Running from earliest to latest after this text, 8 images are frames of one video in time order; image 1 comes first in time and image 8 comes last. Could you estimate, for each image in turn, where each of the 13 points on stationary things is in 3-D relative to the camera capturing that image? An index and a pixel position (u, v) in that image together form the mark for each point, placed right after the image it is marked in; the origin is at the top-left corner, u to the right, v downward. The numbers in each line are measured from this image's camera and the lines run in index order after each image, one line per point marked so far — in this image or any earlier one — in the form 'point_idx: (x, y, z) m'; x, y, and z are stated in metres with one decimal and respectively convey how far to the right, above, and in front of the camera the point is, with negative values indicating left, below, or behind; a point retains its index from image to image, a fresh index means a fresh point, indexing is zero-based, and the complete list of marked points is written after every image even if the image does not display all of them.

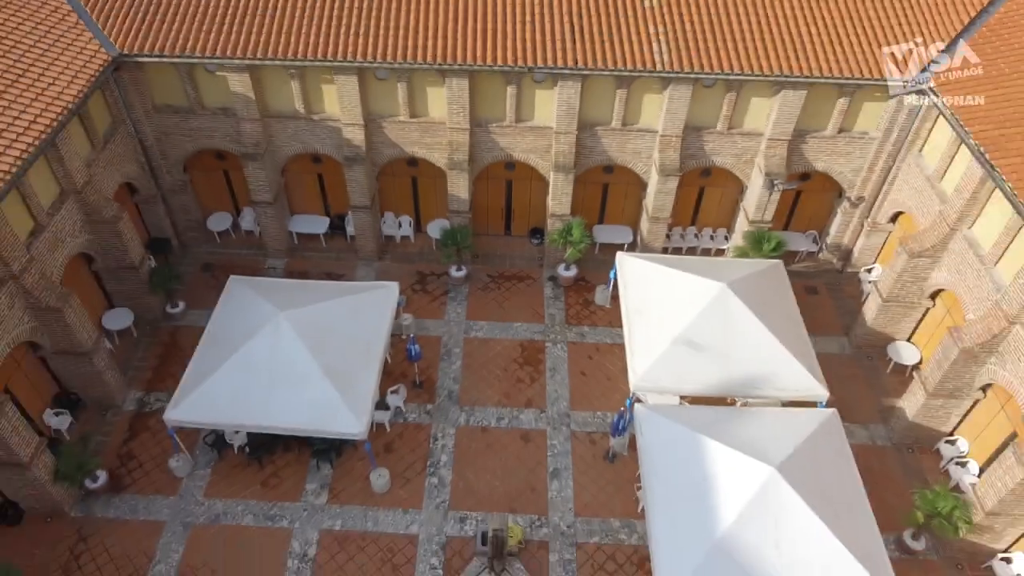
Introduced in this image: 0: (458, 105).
0: (-1.4, +4.8, +17.0) m
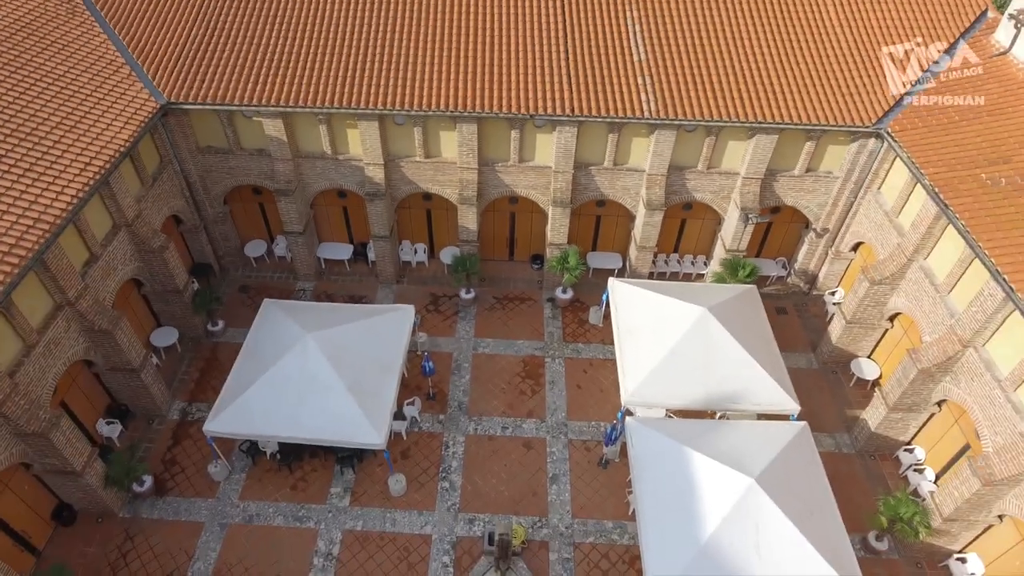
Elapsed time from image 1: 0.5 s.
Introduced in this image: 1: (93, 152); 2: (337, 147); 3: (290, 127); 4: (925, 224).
0: (-1.3, +4.2, +19.1) m
1: (-10.7, +3.5, +16.8) m
2: (-5.3, +4.3, +20.0) m
3: (-6.6, +4.8, +19.6) m
4: (+10.3, +1.6, +16.3) m
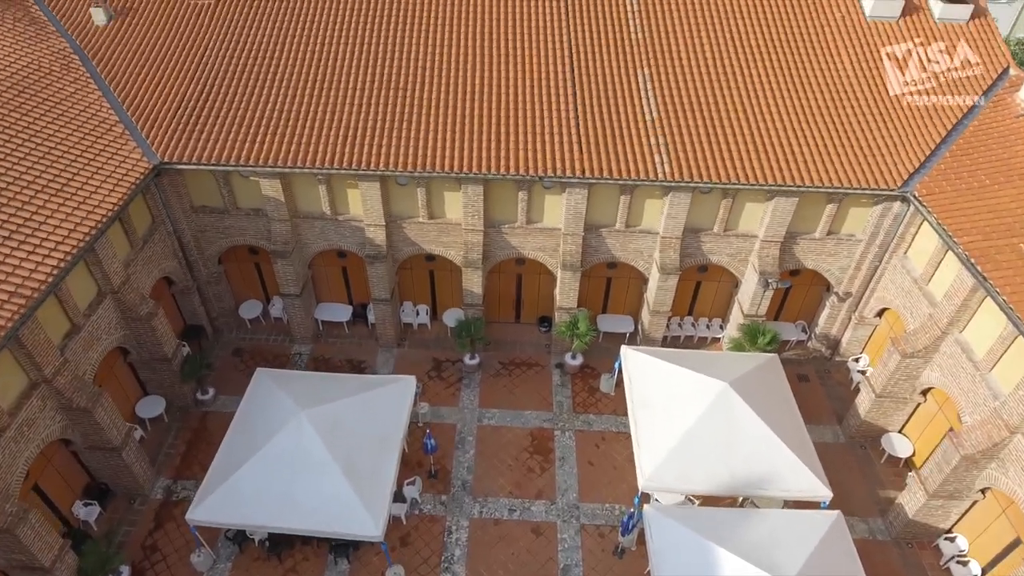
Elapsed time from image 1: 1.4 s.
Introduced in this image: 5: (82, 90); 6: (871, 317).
0: (-1.1, +2.2, +18.3) m
1: (-10.5, +1.8, +16.0) m
2: (-5.1, +2.4, +19.2) m
3: (-6.4, +2.9, +18.8) m
4: (+10.5, -0.2, +15.3) m
5: (-12.9, +5.9, +19.6) m
6: (+10.7, -0.8, +19.4) m
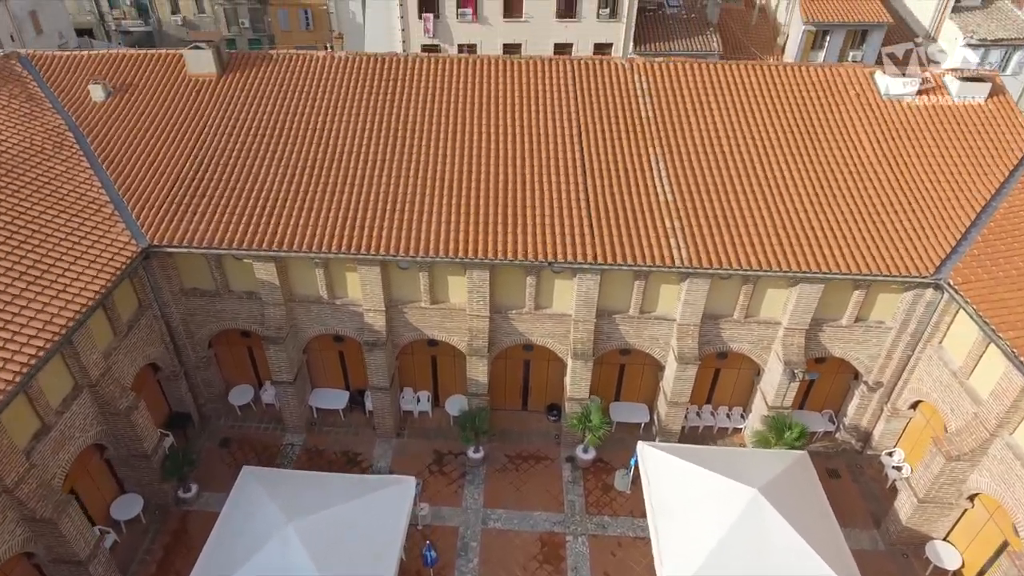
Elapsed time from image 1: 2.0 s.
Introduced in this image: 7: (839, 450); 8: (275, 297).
0: (-0.9, -0.1, +17.3) m
1: (-10.3, -0.4, +14.9) m
2: (-4.9, -0.1, +18.2) m
3: (-6.2, +0.5, +17.8) m
4: (+10.7, -2.3, +14.0) m
5: (-12.6, +3.5, +18.9) m
6: (+10.9, -3.3, +18.1) m
7: (+9.8, -4.9, +19.6) m
8: (-6.5, -0.2, +18.0) m
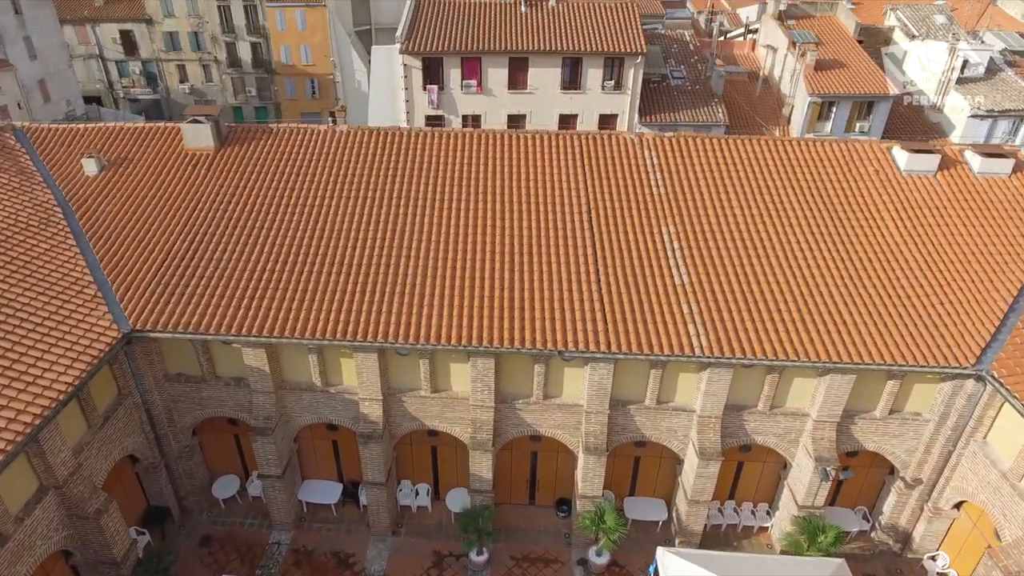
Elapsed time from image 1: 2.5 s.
0: (-0.7, -2.3, +16.0) m
1: (-10.2, -2.4, +13.7) m
2: (-4.8, -2.3, +17.0) m
3: (-6.0, -1.7, +16.7) m
4: (+10.8, -4.2, +12.6) m
5: (-12.5, +1.1, +18.0) m
6: (+11.1, -5.6, +16.6) m
7: (+10.0, -7.2, +17.9) m
8: (-6.4, -2.5, +16.8) m
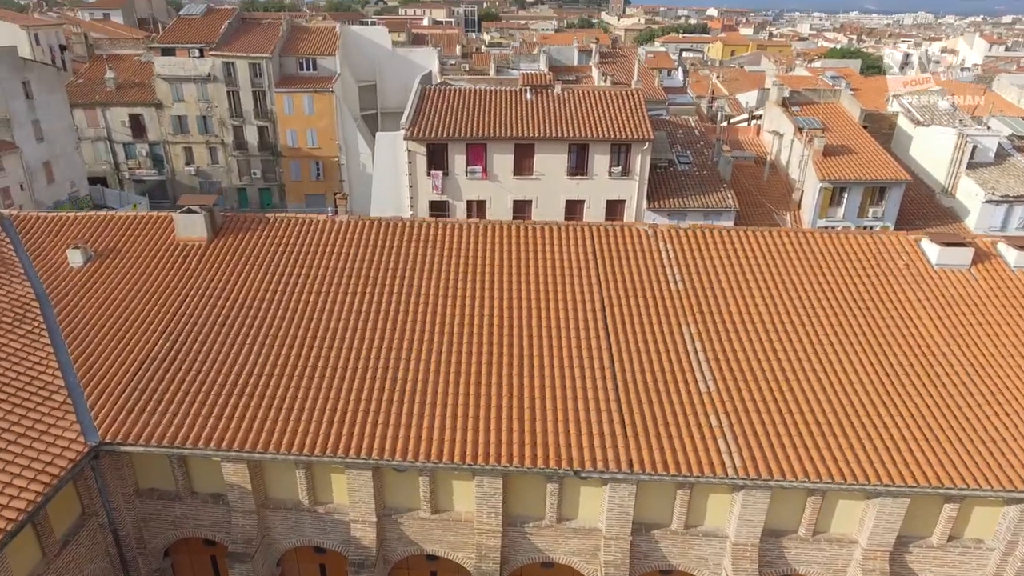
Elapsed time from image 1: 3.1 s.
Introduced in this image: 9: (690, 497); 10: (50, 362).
0: (-0.5, -4.7, +14.3) m
1: (-10.0, -4.5, +12.0) m
2: (-4.5, -4.8, +15.2) m
3: (-5.8, -4.2, +15.0) m
4: (+11.0, -6.2, +10.6) m
5: (-12.2, -1.5, +16.6) m
6: (+11.3, -8.1, +14.4) m
7: (+10.2, -9.8, +15.6) m
8: (-6.1, -5.0, +15.0) m
9: (+3.9, -4.6, +14.2) m
10: (-11.5, -1.9, +16.3) m
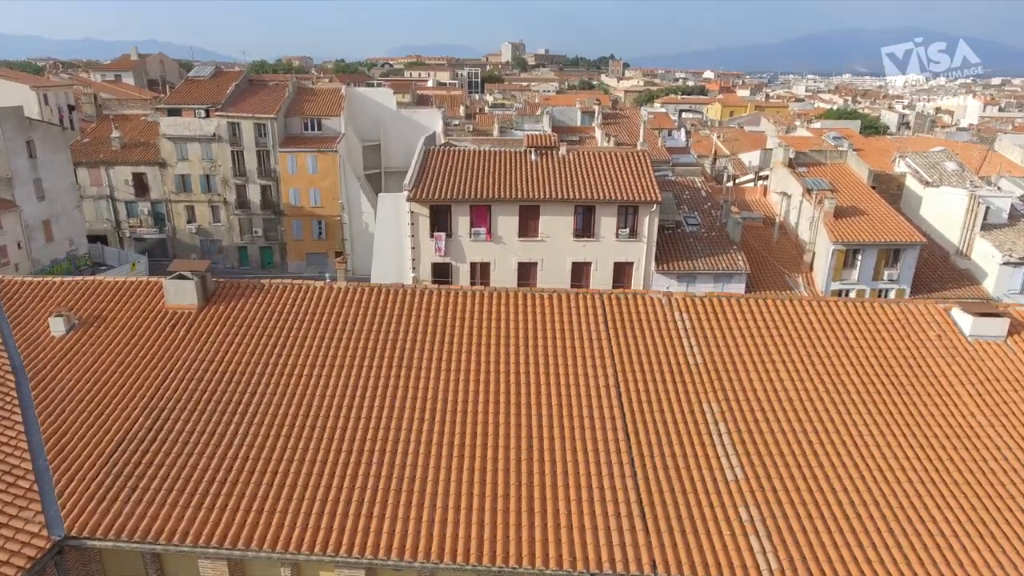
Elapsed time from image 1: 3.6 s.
0: (-0.3, -6.3, +12.8) m
1: (-9.8, -5.8, +10.5) m
2: (-4.4, -6.5, +13.7) m
3: (-5.6, -5.8, +13.5) m
4: (+11.2, -7.5, +9.0) m
5: (-12.0, -3.2, +15.4) m
6: (+11.4, -9.6, +12.6) m
7: (+10.3, -11.5, +13.6) m
8: (-6.0, -6.6, +13.5) m
9: (+4.0, -6.1, +12.7) m
10: (-11.3, -3.6, +15.0) m
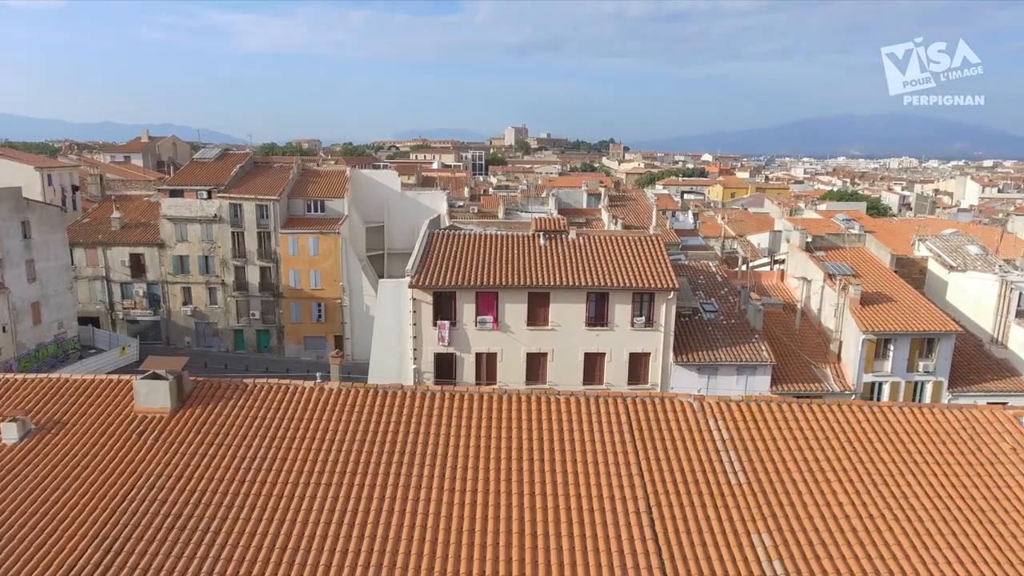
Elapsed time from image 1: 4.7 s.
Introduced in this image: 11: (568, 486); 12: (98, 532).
0: (-0.1, -8.2, +10.0) m
1: (-9.5, -7.4, +7.8) m
2: (-4.1, -8.4, +10.9) m
3: (-5.4, -7.8, +10.8) m
4: (+11.4, -9.0, +6.0) m
5: (-11.7, -5.4, +13.0) m
6: (+11.7, -11.5, +9.4) m
7: (+10.6, -13.5, +10.2) m
8: (-5.7, -8.5, +10.7) m
9: (+4.3, -8.0, +9.9) m
10: (-11.0, -5.7, +12.6) m
11: (+1.2, -4.3, +13.9) m
12: (-8.5, -5.1, +13.4) m
